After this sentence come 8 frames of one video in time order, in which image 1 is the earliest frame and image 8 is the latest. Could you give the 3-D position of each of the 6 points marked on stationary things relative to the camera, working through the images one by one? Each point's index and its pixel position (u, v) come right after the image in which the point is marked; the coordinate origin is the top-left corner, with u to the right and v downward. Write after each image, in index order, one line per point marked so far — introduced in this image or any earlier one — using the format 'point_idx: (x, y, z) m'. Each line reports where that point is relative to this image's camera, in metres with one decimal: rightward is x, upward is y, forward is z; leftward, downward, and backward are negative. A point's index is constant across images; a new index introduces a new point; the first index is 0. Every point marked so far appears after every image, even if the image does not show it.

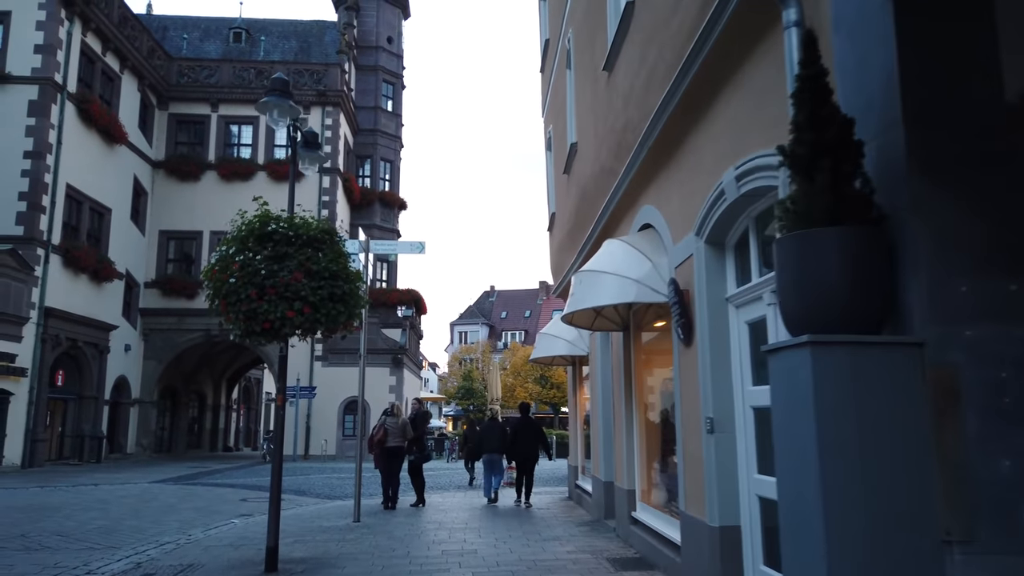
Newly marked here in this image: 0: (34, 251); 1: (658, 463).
0: (-12.2, +0.9, +19.2) m
1: (+1.3, -1.6, +6.7) m
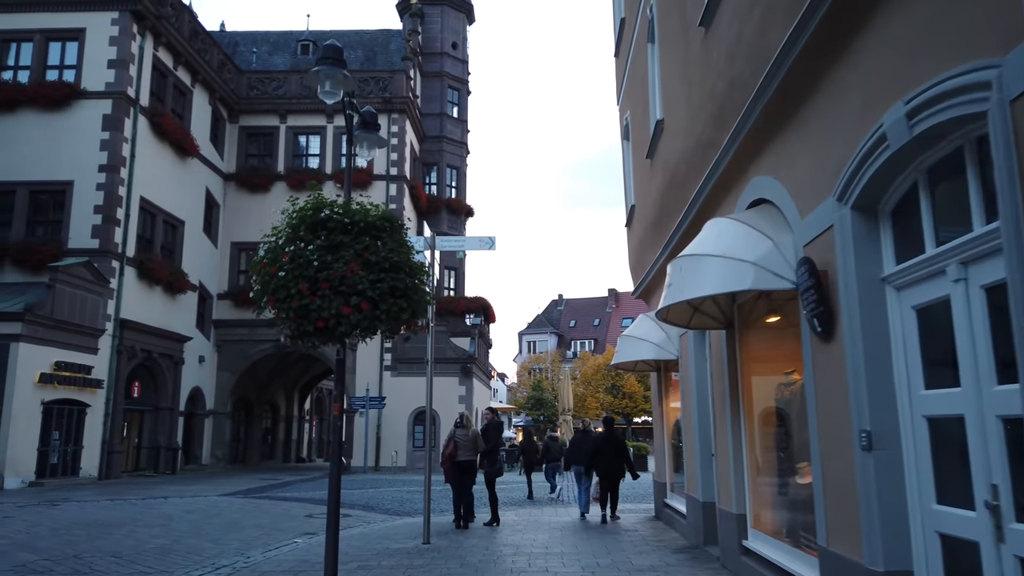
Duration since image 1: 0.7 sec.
0: (-10.3, +0.6, +19.4) m
1: (+2.0, -1.5, +5.7) m
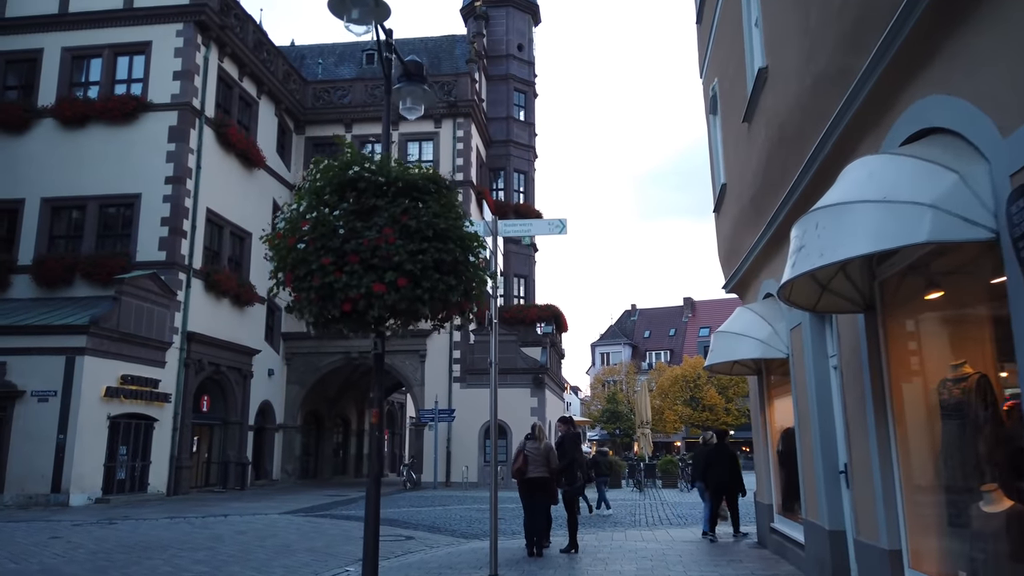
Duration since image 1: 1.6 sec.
0: (-8.5, +0.3, +19.2) m
1: (+2.5, -1.3, +4.3) m
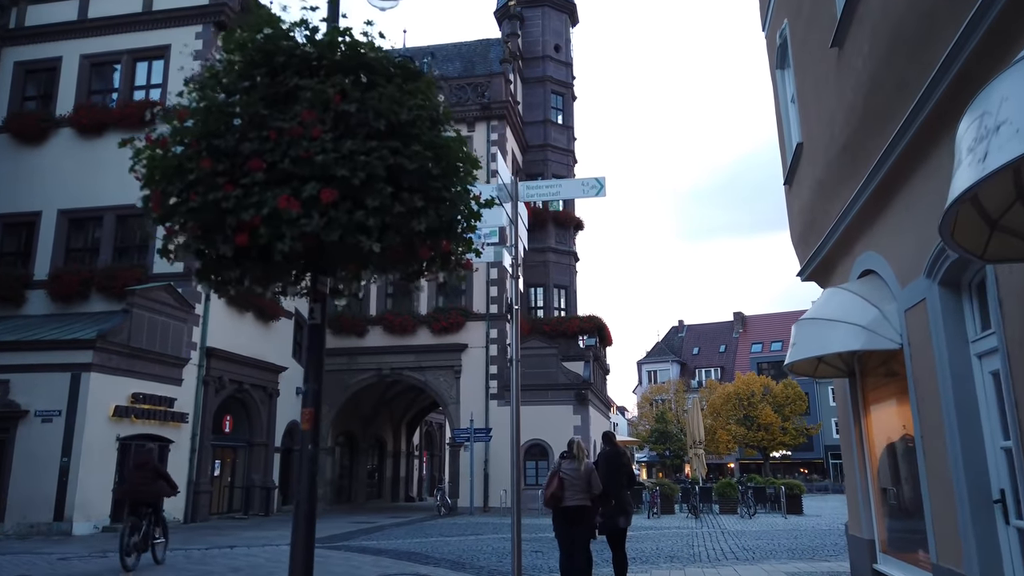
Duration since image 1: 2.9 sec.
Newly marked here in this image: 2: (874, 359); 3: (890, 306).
0: (-7.6, 0.0, +18.1) m
1: (+2.5, -1.0, +2.6) m
2: (+3.4, -0.7, +7.1) m
3: (+2.9, -0.1, +5.8) m
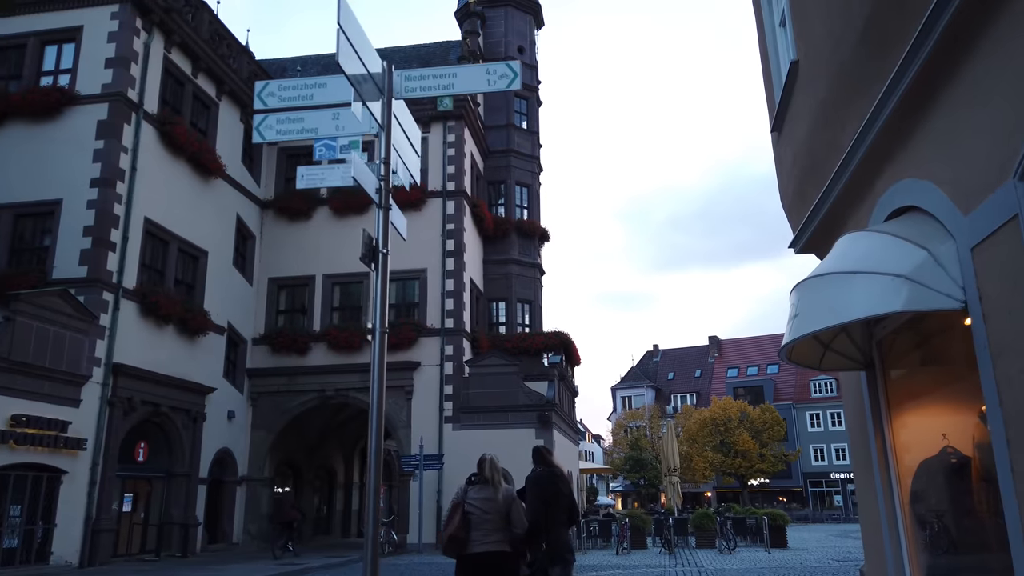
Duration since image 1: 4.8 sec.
0: (-8.7, -0.2, +15.9) m
1: (+1.9, -0.5, +0.7) m
2: (+2.7, -0.4, +5.2) m
3: (+2.2, +0.2, +3.9) m
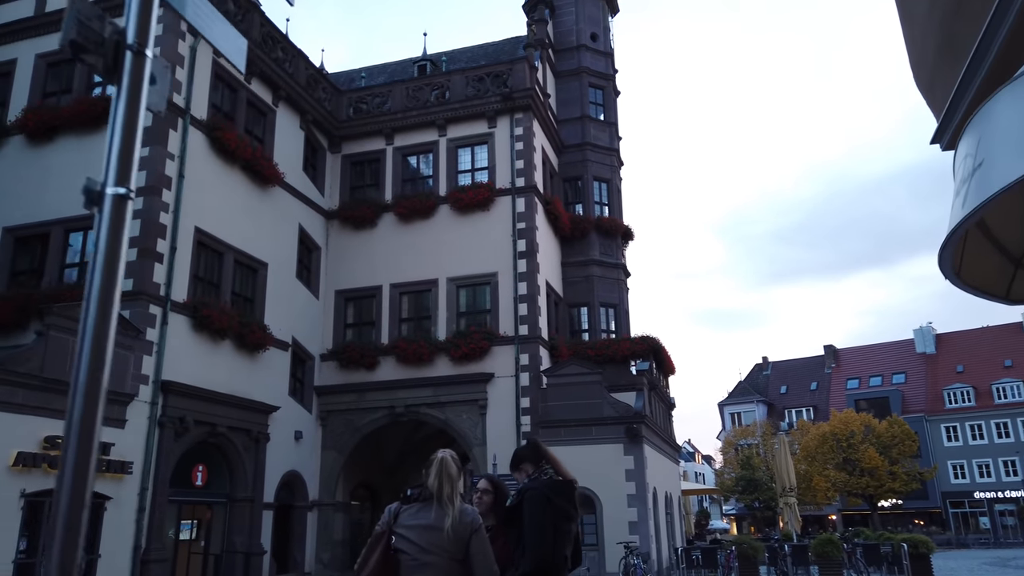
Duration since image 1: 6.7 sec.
0: (-7.3, -0.4, +15.0) m
1: (+1.2, +0.1, -1.5) m
2: (+2.5, +0.2, +3.0) m
3: (+1.9, +0.8, +1.7) m
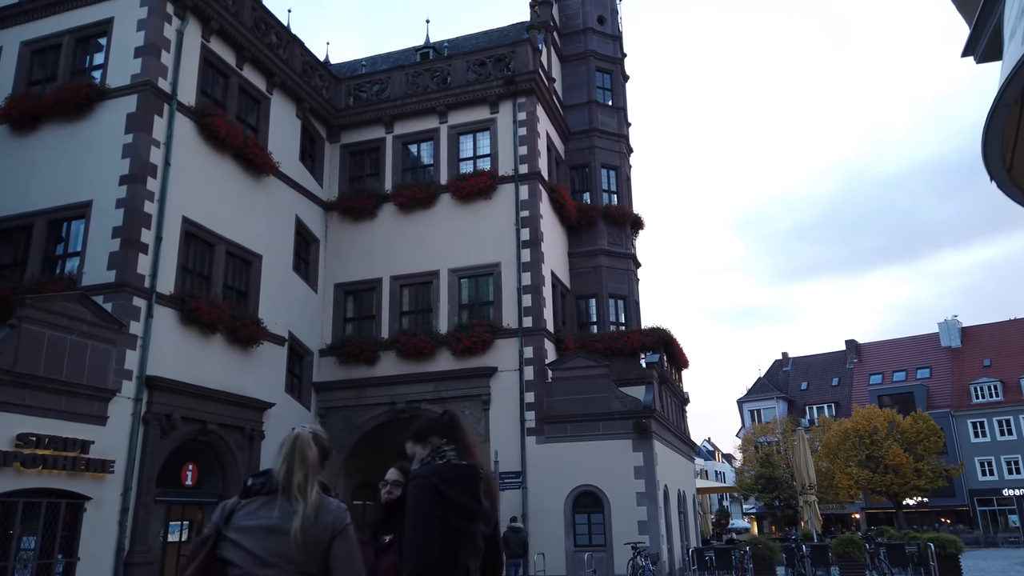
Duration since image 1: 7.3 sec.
0: (-7.3, -0.3, +14.4) m
1: (+0.8, +0.3, -2.3) m
2: (+2.2, +0.4, +2.1) m
3: (+1.5, +1.0, +0.9) m
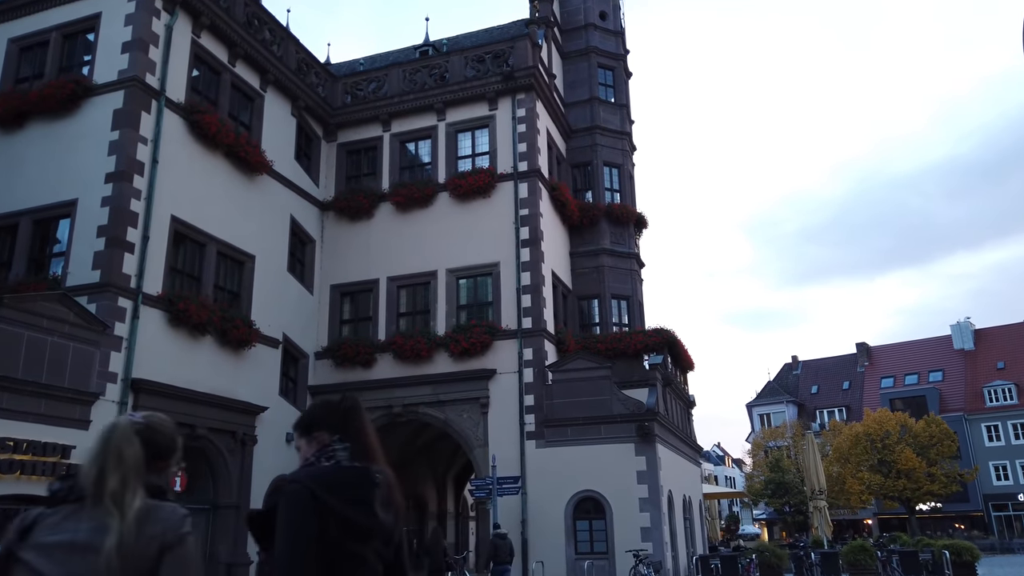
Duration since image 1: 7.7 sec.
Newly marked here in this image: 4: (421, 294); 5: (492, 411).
0: (-7.4, -0.3, +14.0) m
1: (+0.5, +0.5, -2.7) m
2: (+2.0, +0.5, +1.6) m
3: (+1.3, +1.1, +0.4) m
4: (-2.4, -0.1, +19.8) m
5: (-0.5, -2.9, +18.1) m
